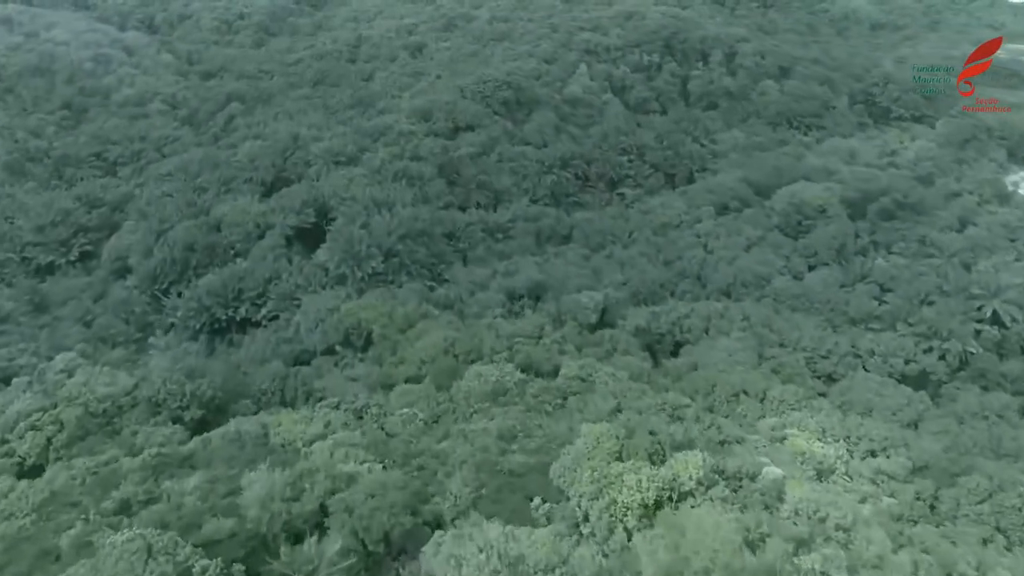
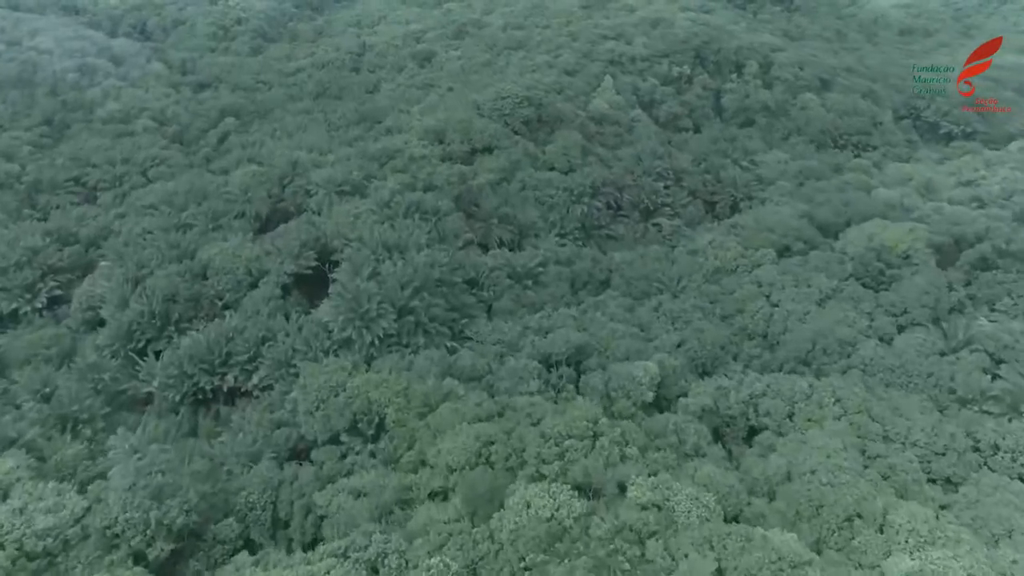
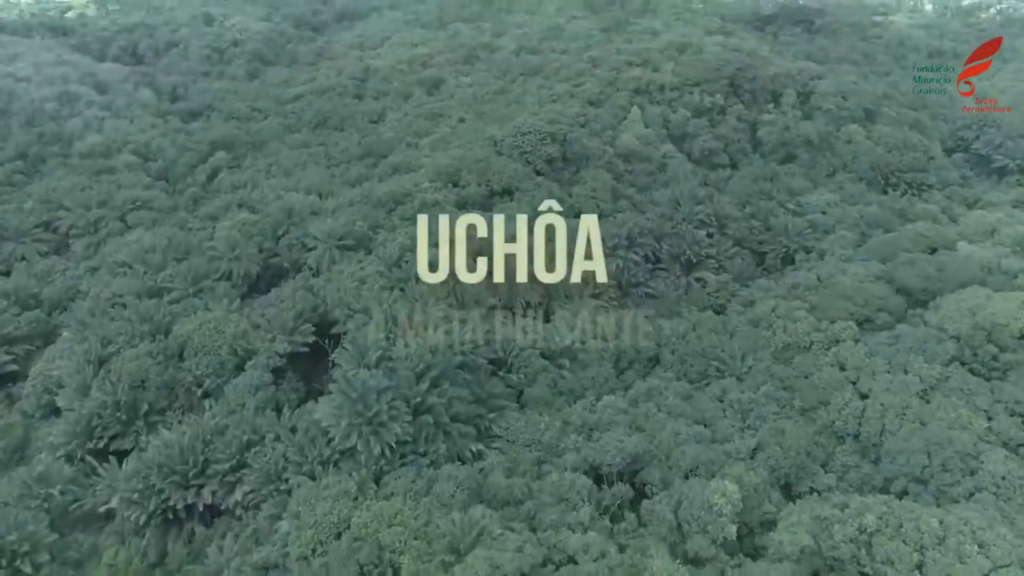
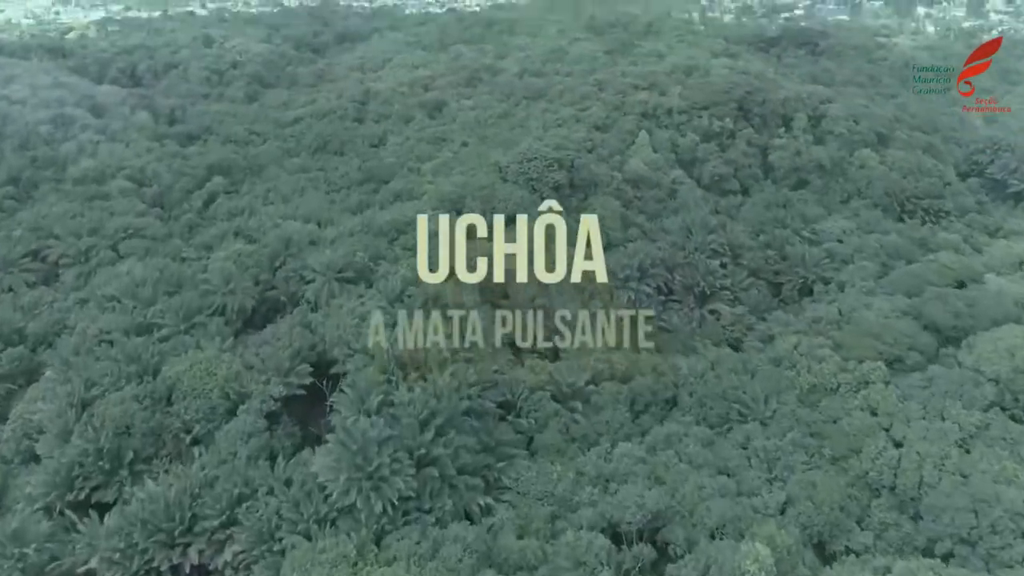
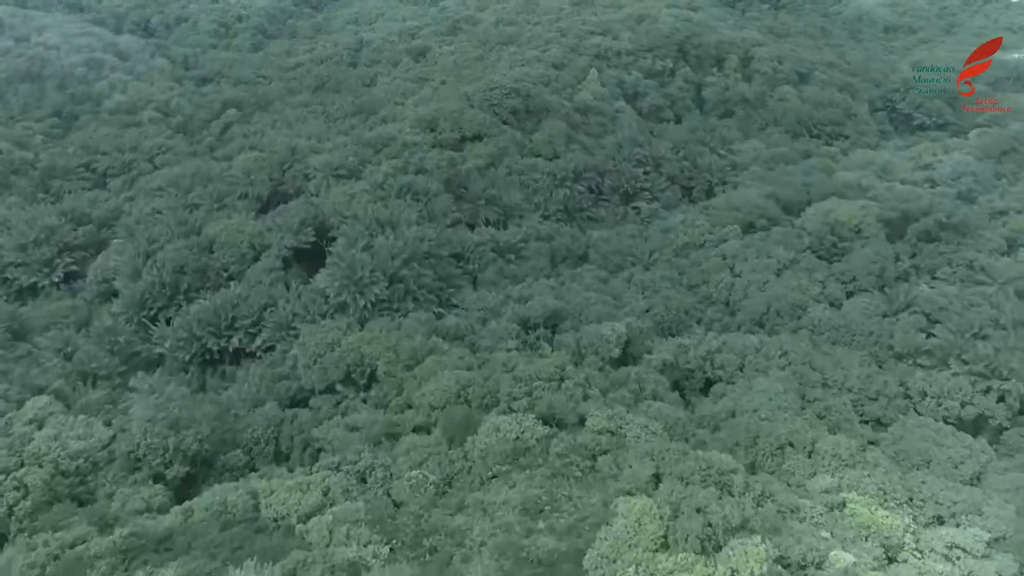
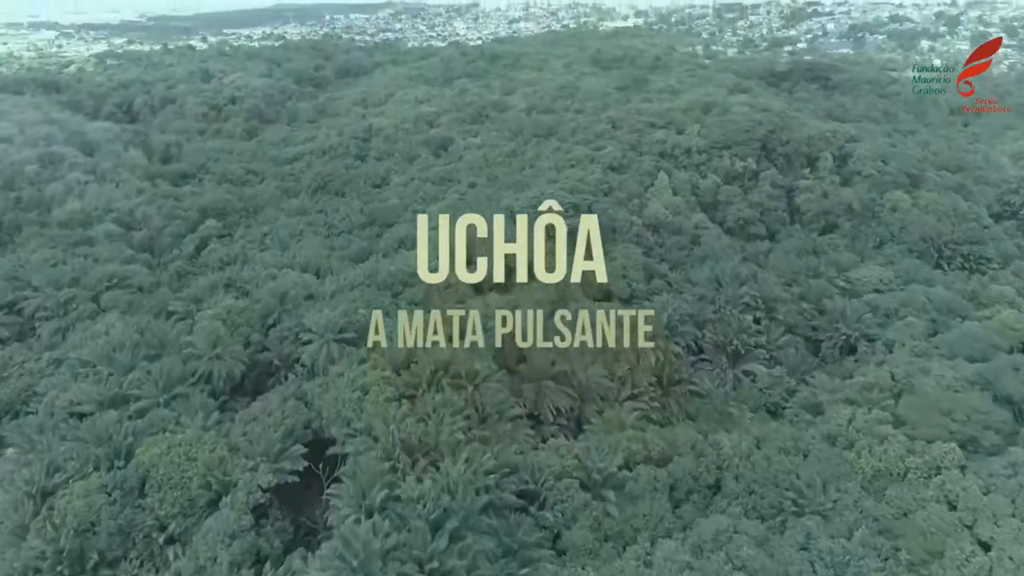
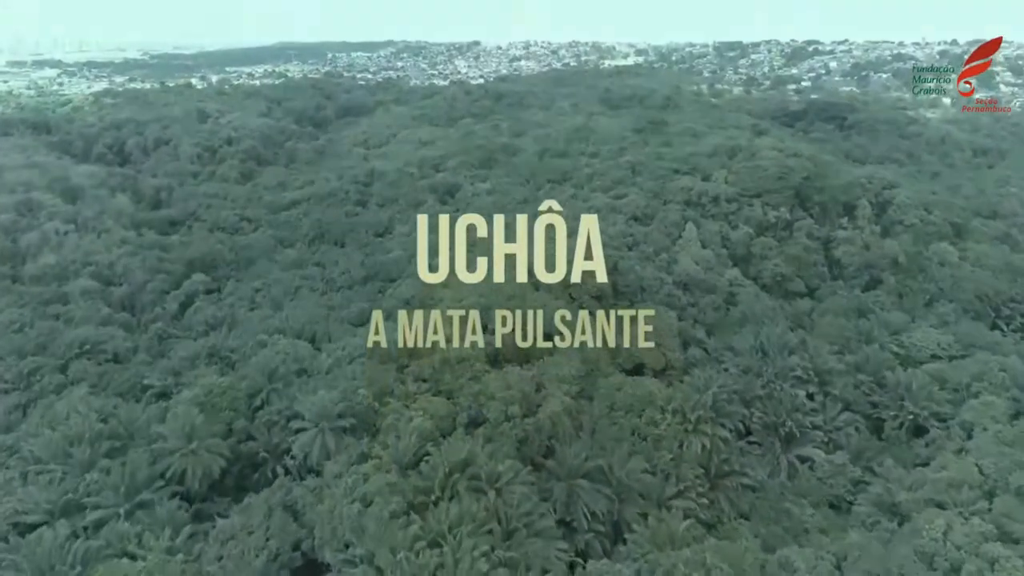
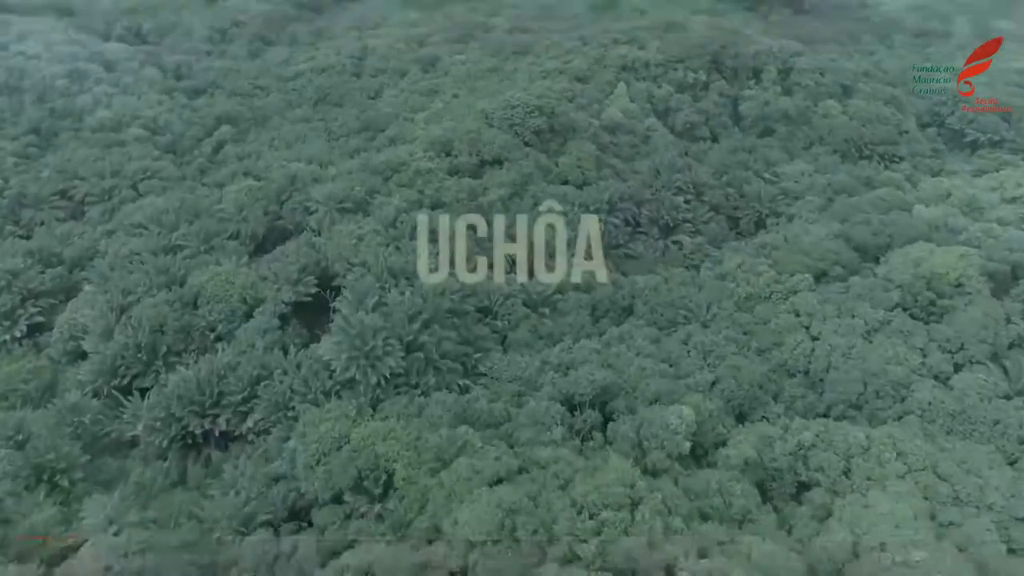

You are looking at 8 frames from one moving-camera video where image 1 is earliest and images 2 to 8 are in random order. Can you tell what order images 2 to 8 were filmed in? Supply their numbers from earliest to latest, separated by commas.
5, 2, 8, 3, 4, 6, 7
